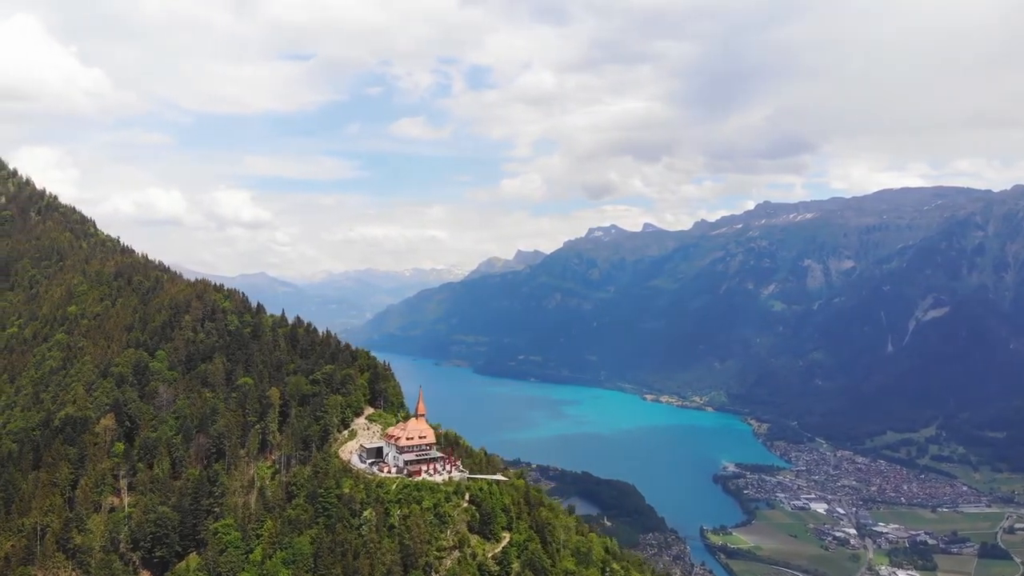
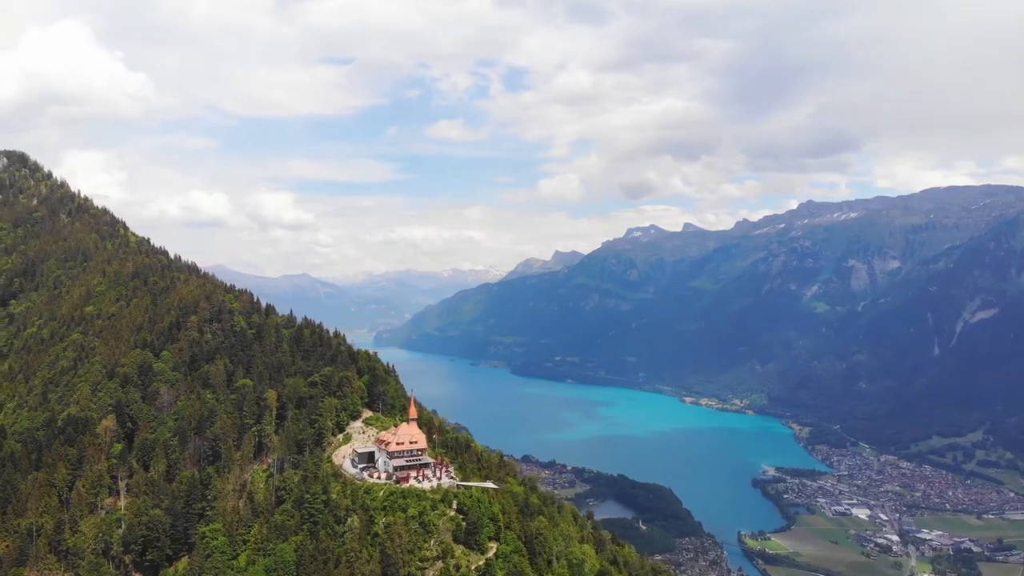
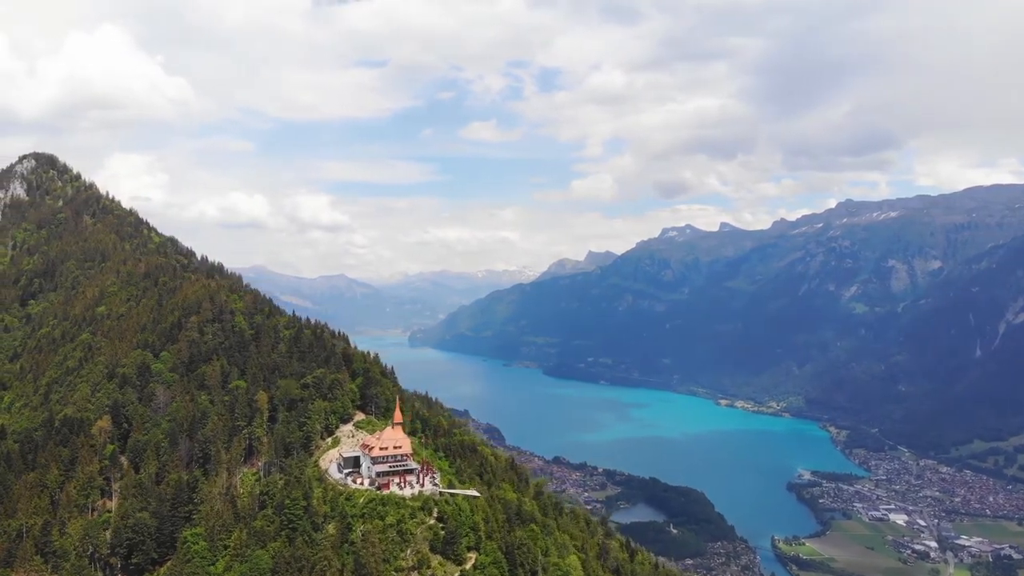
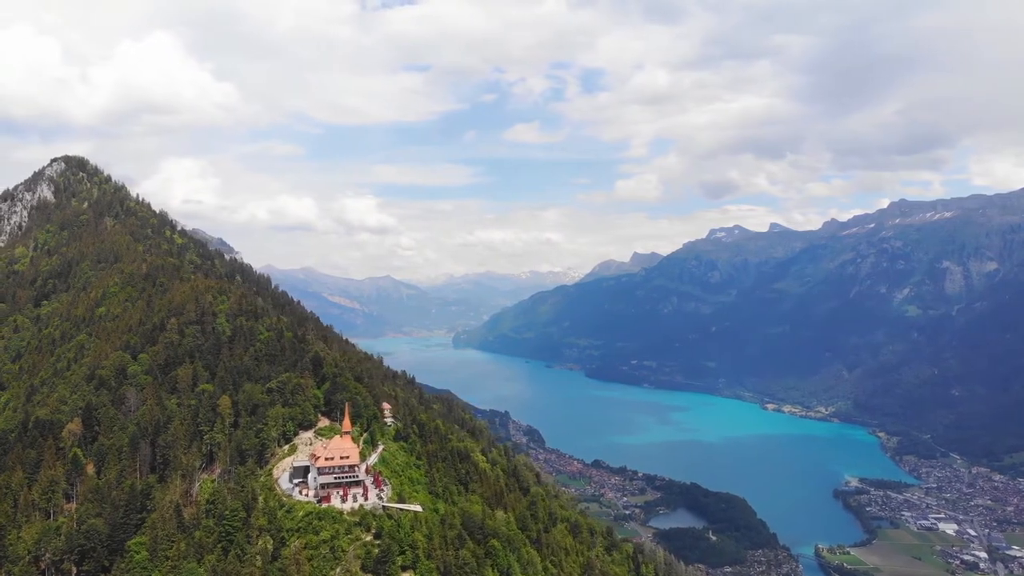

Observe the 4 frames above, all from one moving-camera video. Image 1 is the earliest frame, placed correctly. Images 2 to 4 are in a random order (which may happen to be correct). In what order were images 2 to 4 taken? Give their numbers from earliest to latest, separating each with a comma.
2, 3, 4
